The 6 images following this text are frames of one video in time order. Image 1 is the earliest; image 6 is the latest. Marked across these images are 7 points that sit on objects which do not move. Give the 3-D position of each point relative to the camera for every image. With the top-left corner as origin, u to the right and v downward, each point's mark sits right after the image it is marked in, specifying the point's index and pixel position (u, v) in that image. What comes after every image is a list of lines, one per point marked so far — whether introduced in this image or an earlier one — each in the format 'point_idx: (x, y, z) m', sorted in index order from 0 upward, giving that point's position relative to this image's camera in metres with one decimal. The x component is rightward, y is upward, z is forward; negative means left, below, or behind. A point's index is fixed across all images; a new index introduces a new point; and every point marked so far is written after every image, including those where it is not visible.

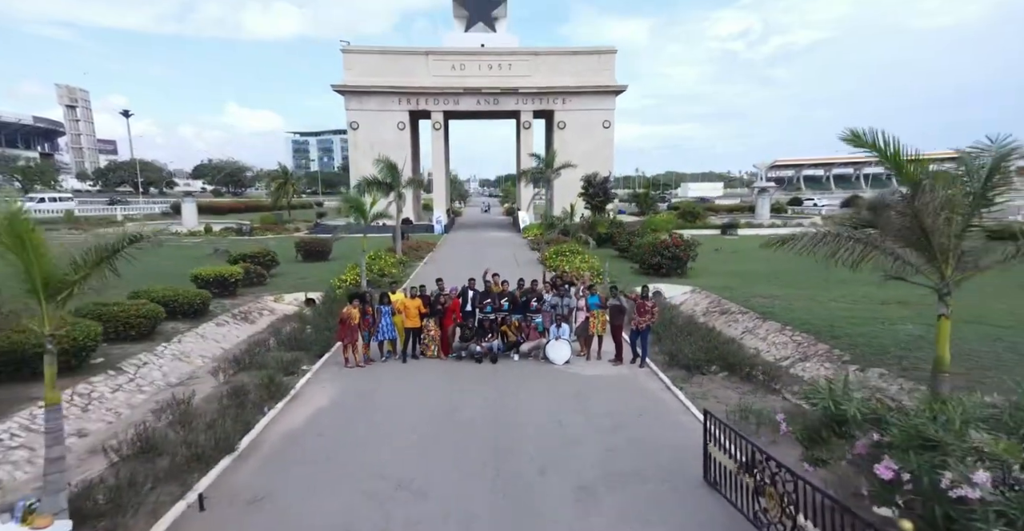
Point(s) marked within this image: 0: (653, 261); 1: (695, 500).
0: (+4.1, +0.1, +15.6) m
1: (+1.6, -2.0, +4.3) m
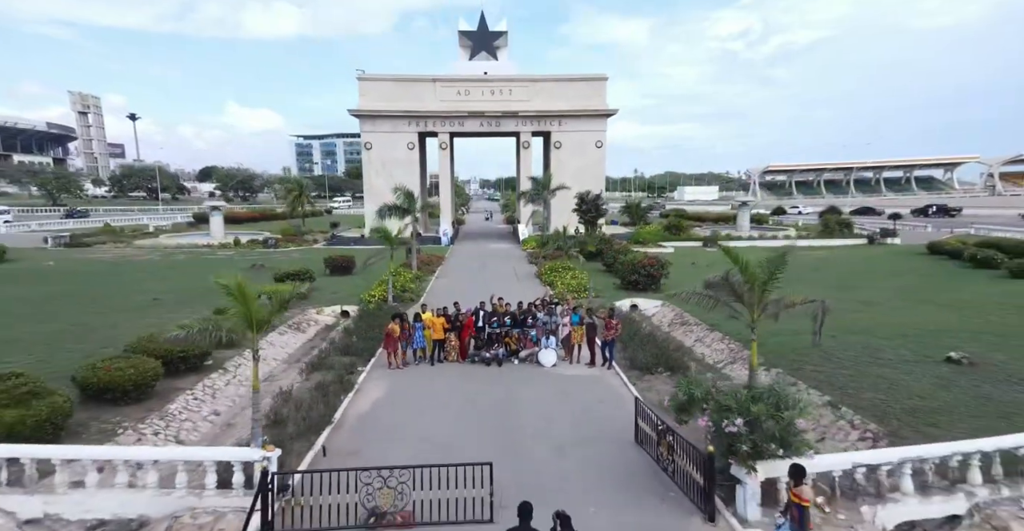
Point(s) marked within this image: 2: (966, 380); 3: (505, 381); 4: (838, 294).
0: (+4.1, -0.4, +18.5) m
1: (+1.6, -2.6, +7.2) m
2: (+7.7, -2.0, +9.2) m
3: (-0.1, -2.2, +10.4) m
4: (+10.5, -0.9, +17.3) m
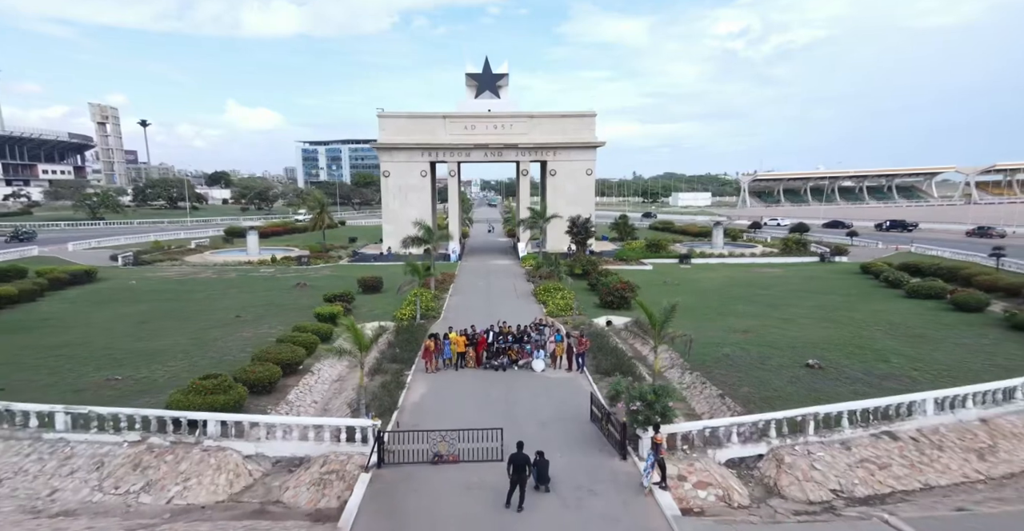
0: (+4.1, -1.4, +23.2) m
1: (+1.6, -3.6, +11.9) m
2: (+7.7, -3.0, +13.9) m
3: (-0.1, -3.2, +15.1) m
4: (+10.5, -1.9, +22.0) m
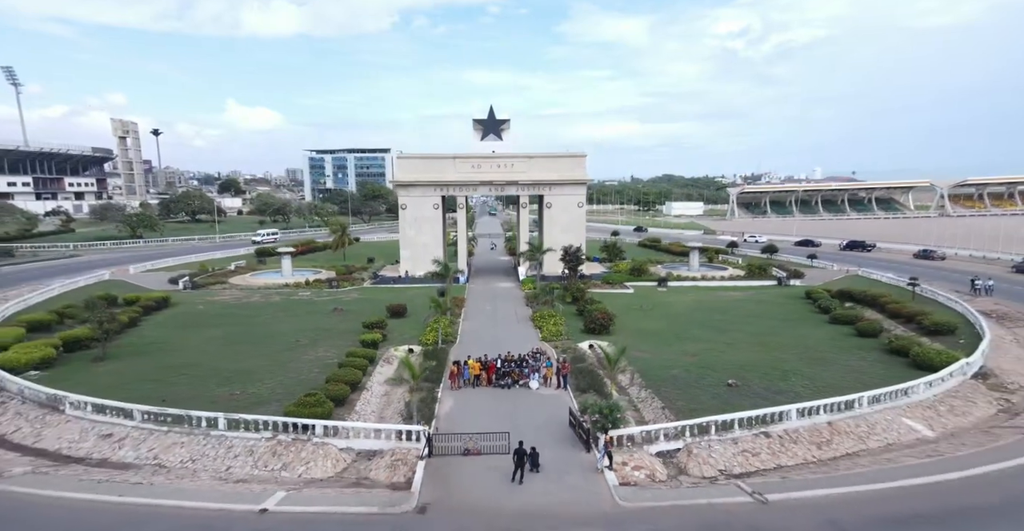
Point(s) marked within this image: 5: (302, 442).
0: (+4.2, -3.2, +28.8) m
1: (+1.7, -5.4, +17.6) m
2: (+7.8, -4.7, +19.5) m
3: (0.0, -5.0, +20.7) m
4: (+10.6, -3.6, +27.6) m
5: (-6.5, -5.4, +16.6) m
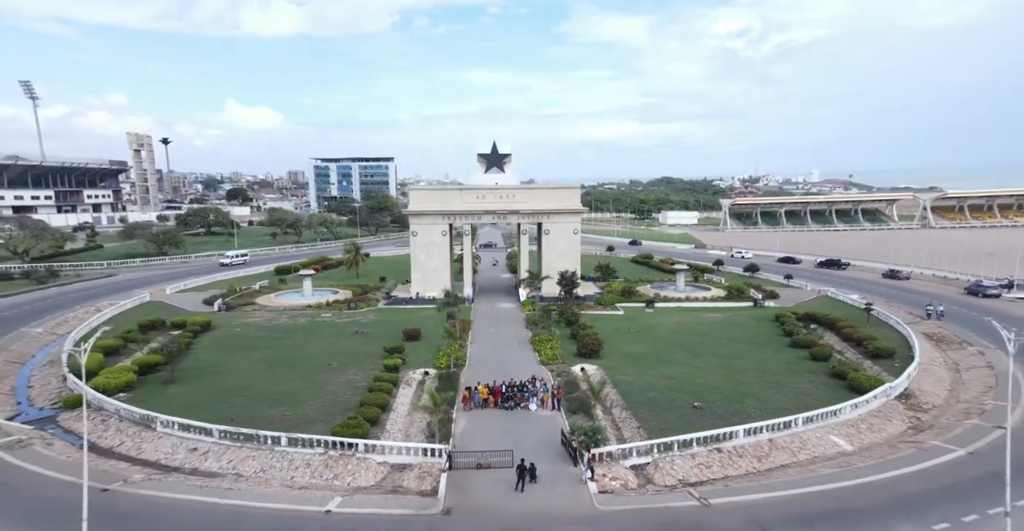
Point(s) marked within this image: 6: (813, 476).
0: (+4.4, -5.1, +33.0) m
1: (+1.9, -7.3, +21.8) m
2: (+7.9, -6.7, +23.7) m
3: (+0.1, -6.9, +24.9) m
4: (+10.7, -5.6, +31.8) m
5: (-6.4, -7.4, +20.9) m
6: (+10.7, -7.5, +19.0) m
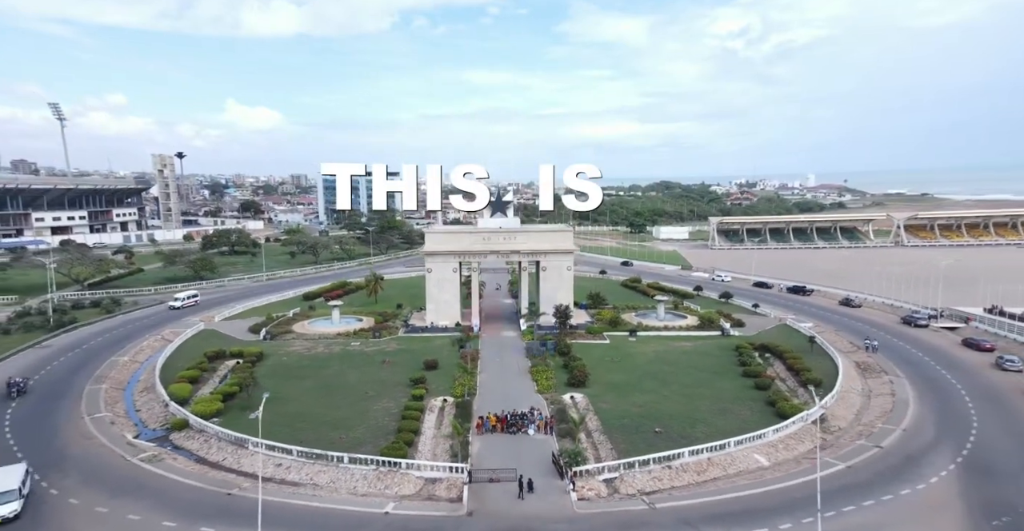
0: (+4.5, -8.5, +40.3) m
1: (+2.0, -10.7, +29.0) m
2: (+8.1, -10.1, +31.0) m
3: (+0.3, -10.3, +32.2) m
4: (+10.9, -8.9, +39.1) m
5: (-6.2, -10.8, +28.1) m
6: (+10.9, -10.8, +26.3) m
